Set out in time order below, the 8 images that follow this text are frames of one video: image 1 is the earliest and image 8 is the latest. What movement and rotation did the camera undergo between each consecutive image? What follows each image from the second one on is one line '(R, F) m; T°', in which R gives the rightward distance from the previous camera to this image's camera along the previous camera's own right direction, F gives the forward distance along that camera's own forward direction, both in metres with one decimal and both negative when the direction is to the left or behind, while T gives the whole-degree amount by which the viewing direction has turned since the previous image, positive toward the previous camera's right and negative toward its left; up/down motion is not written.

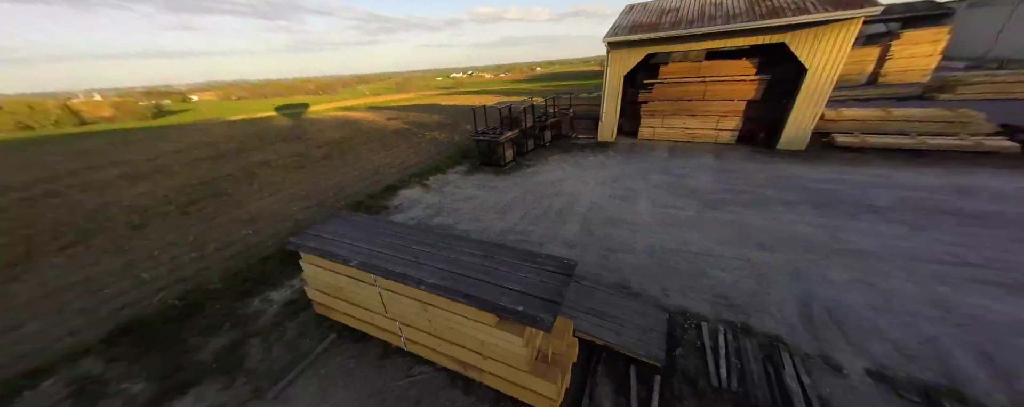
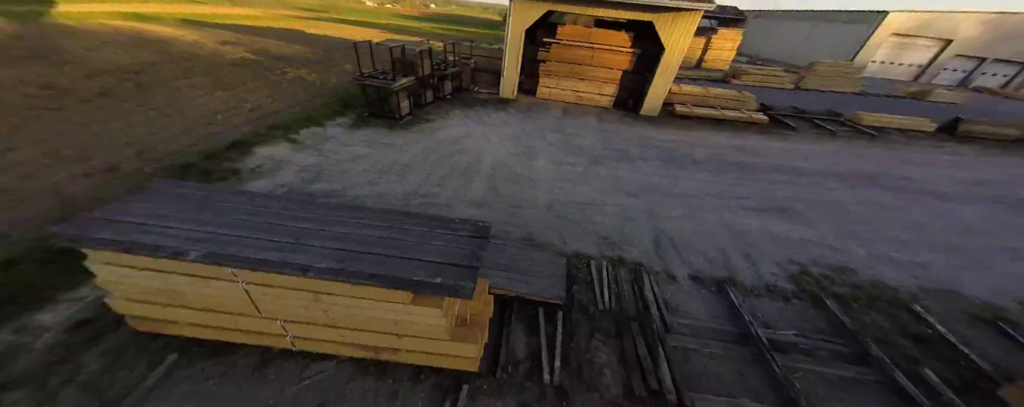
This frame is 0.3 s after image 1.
(-0.4, +0.5) m; +21°
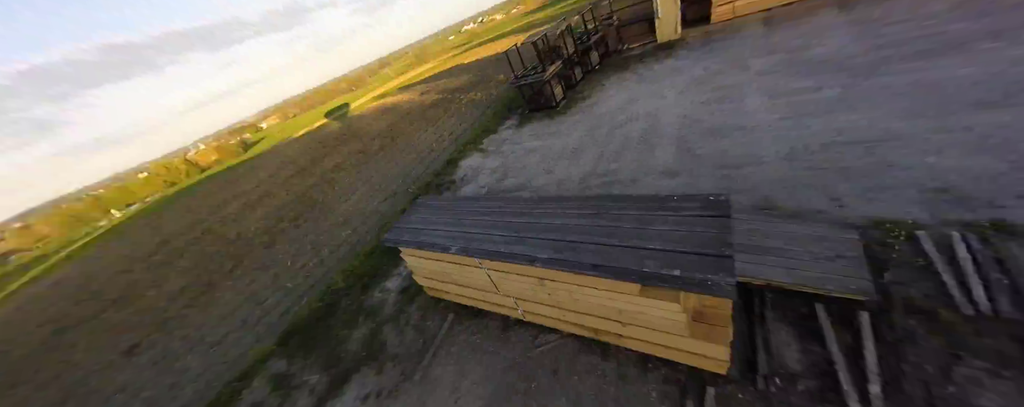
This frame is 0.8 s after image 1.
(0.0, 0.0) m; -31°
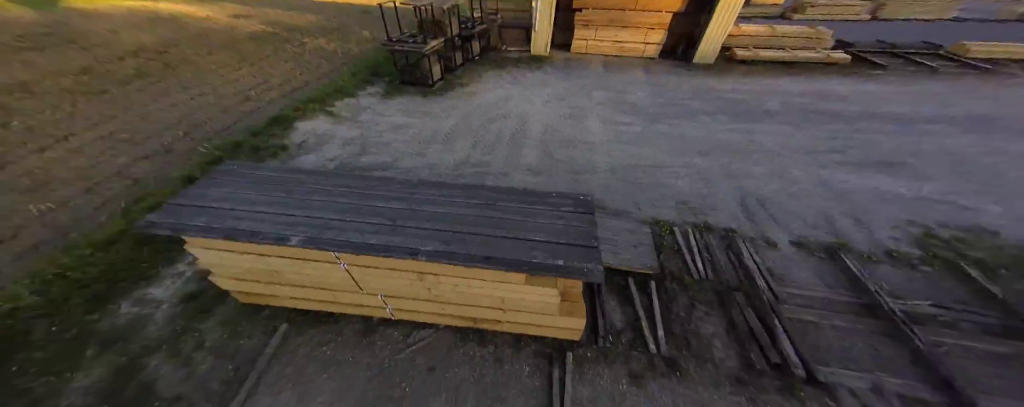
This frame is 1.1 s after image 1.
(-0.6, +0.5) m; +29°
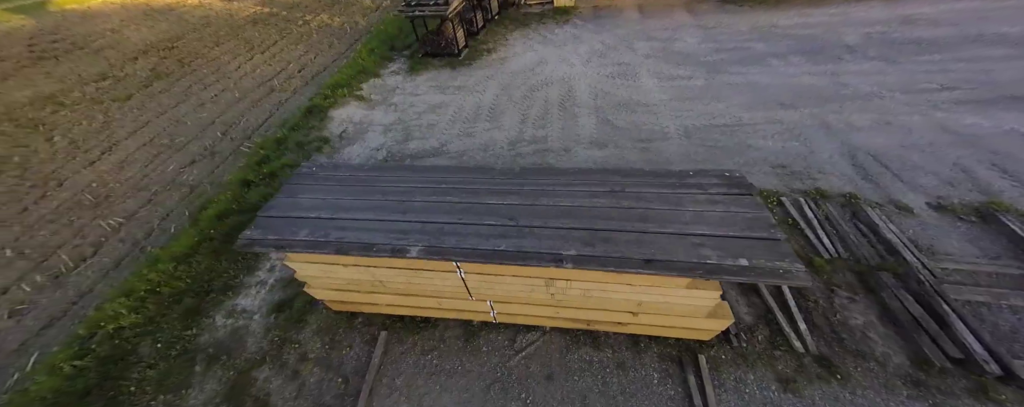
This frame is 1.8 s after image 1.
(-0.7, +0.4) m; -3°
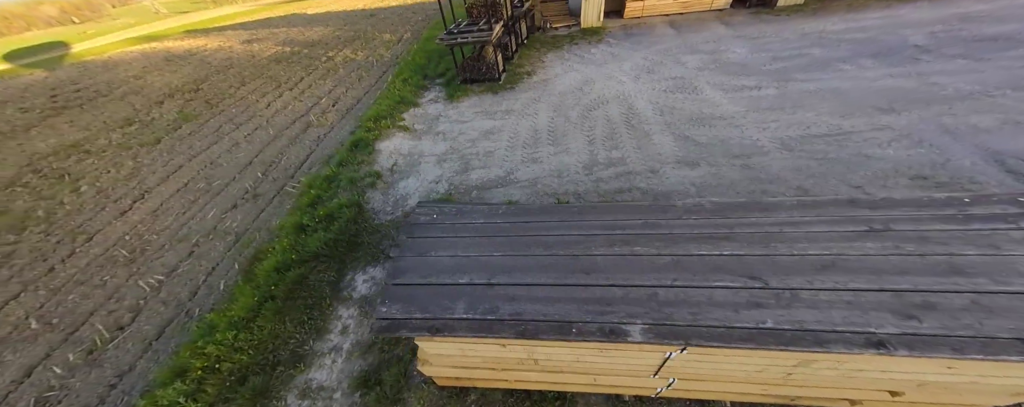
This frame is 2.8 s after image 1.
(-1.1, +0.5) m; 0°
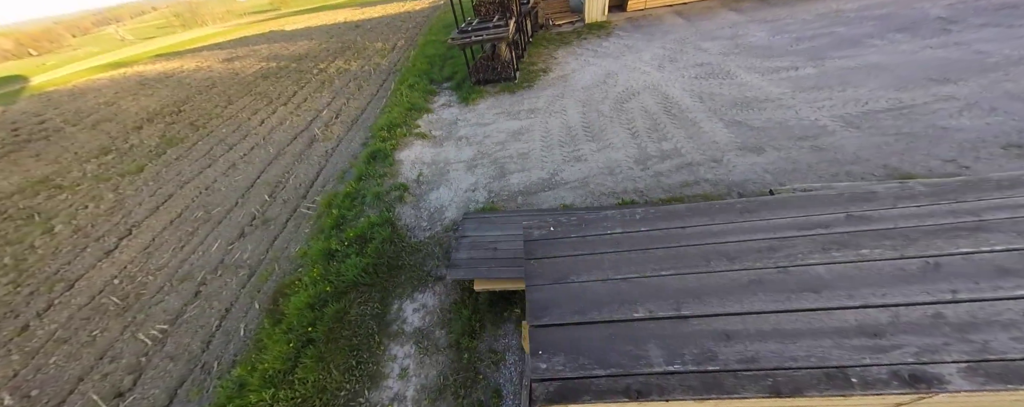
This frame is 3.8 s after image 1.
(-0.8, +0.5) m; +2°
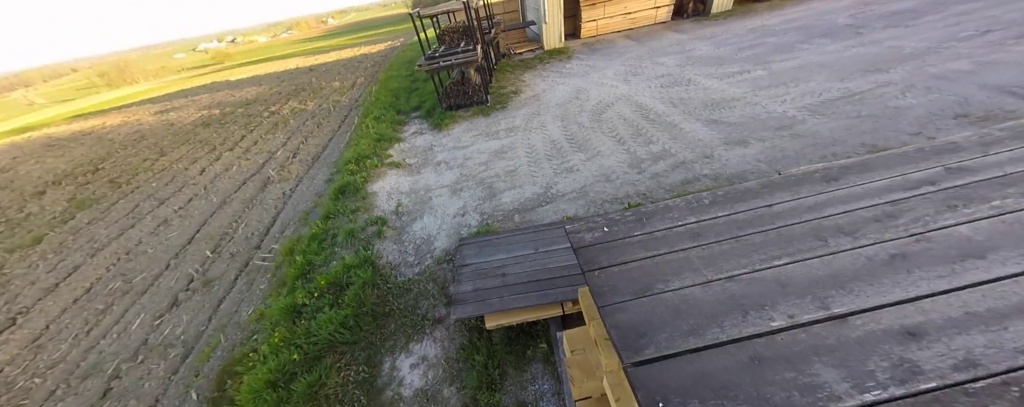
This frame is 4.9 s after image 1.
(-0.3, +0.4) m; +6°
